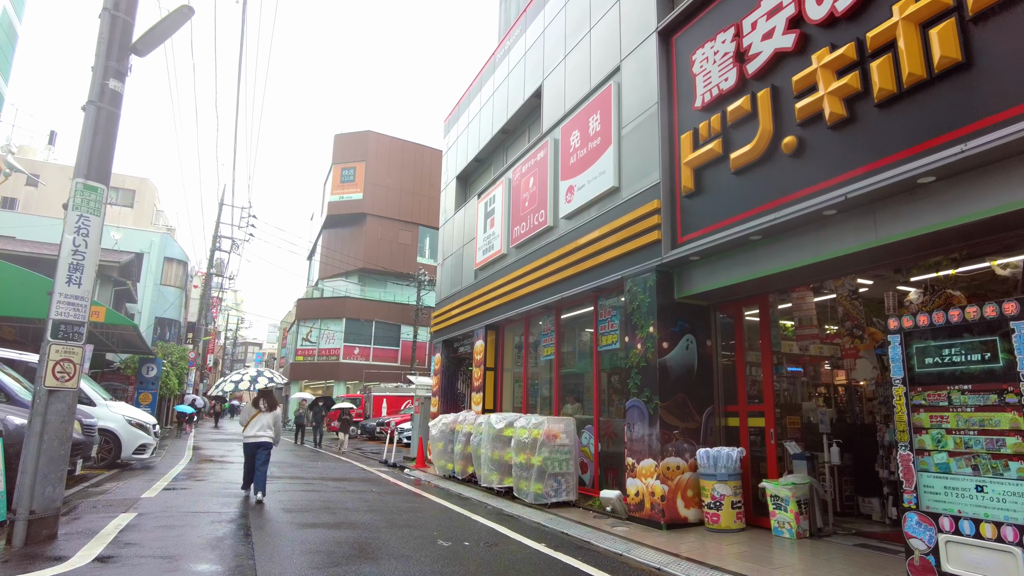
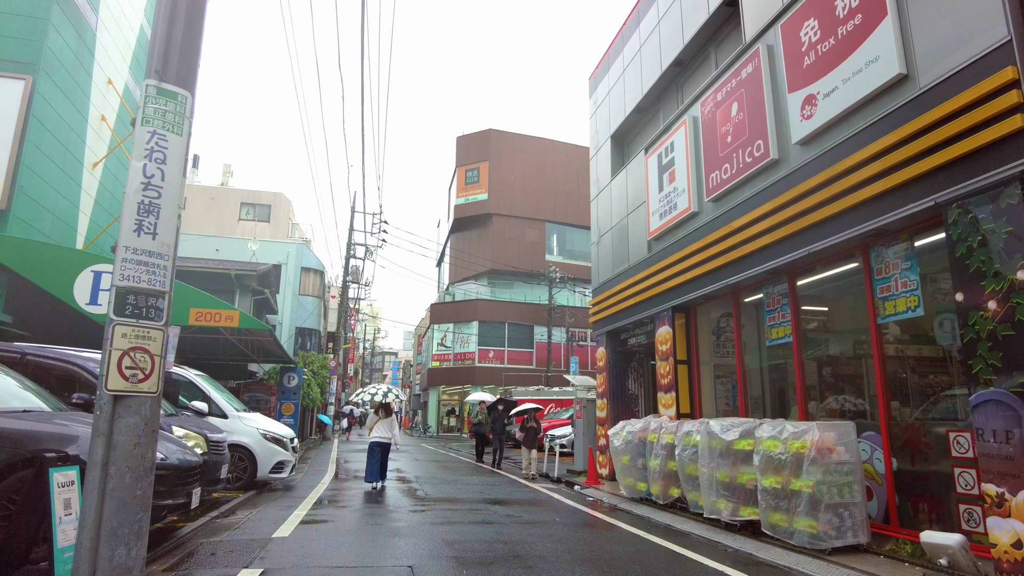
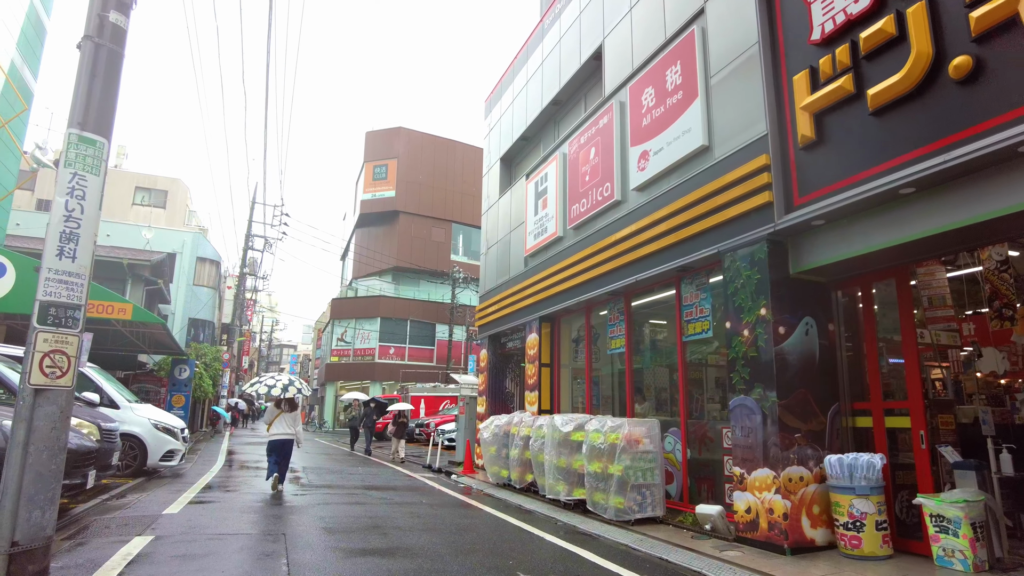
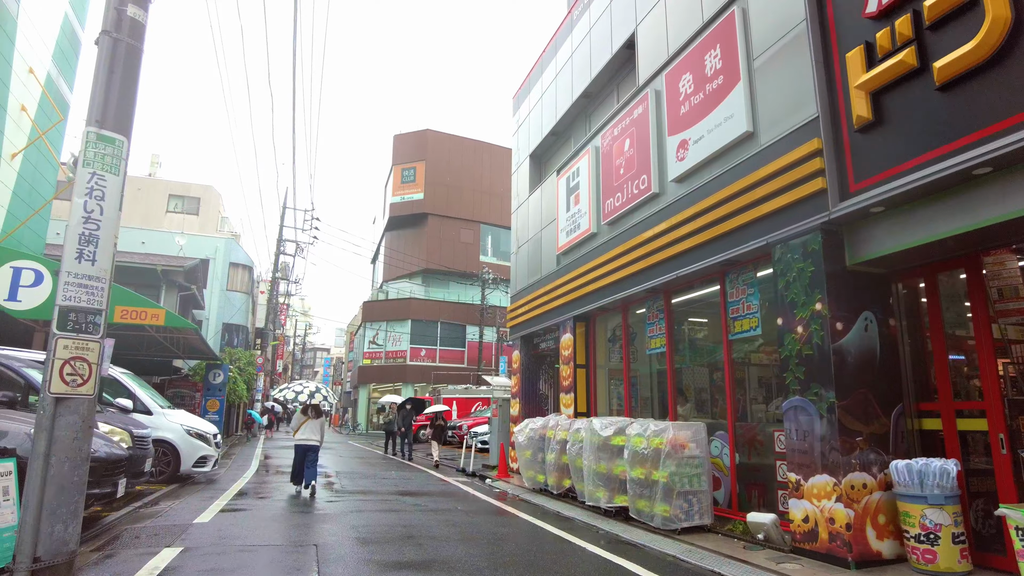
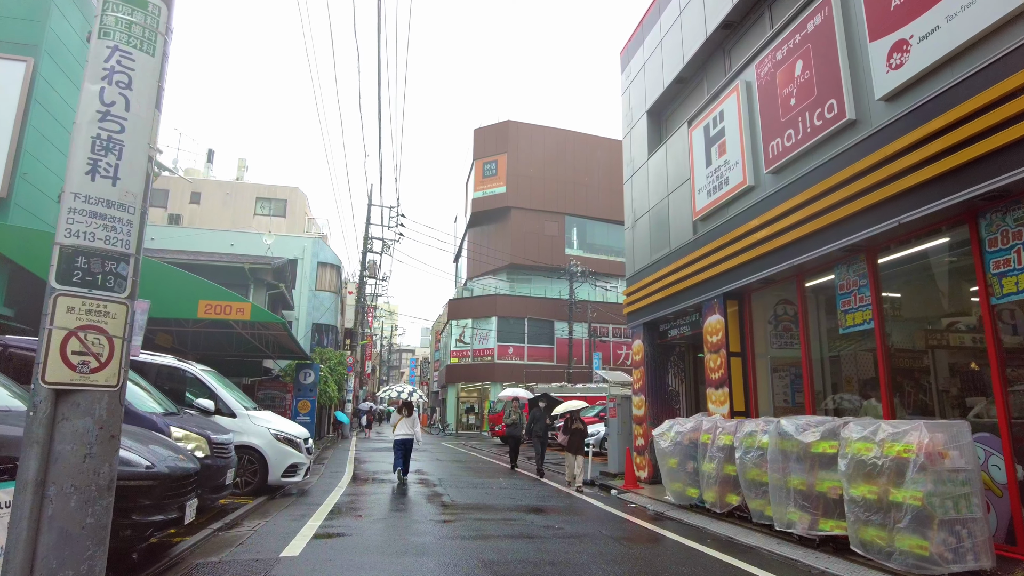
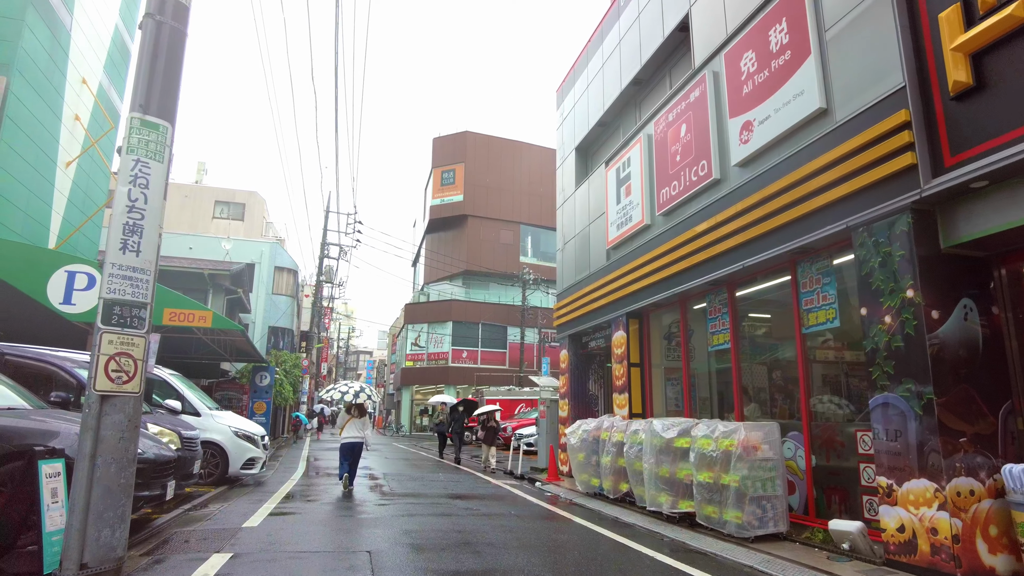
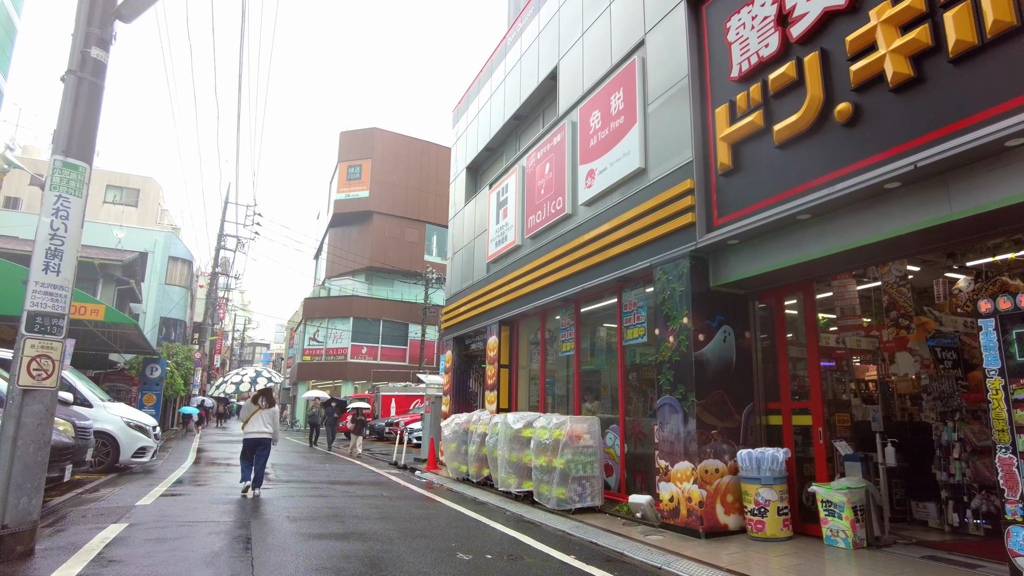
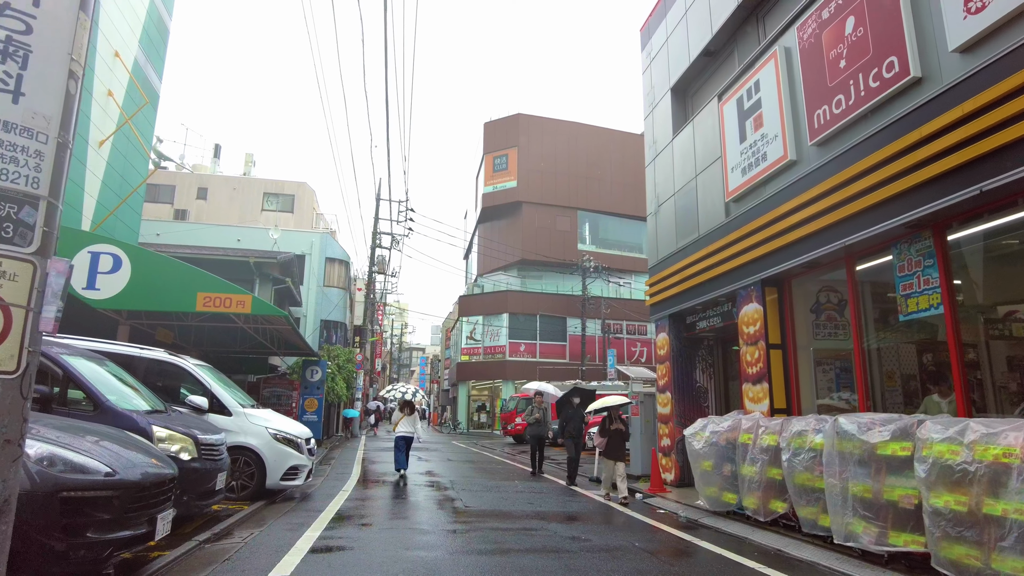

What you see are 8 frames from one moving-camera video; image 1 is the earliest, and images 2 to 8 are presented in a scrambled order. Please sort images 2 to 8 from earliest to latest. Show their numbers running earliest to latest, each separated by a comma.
7, 3, 4, 6, 2, 5, 8
